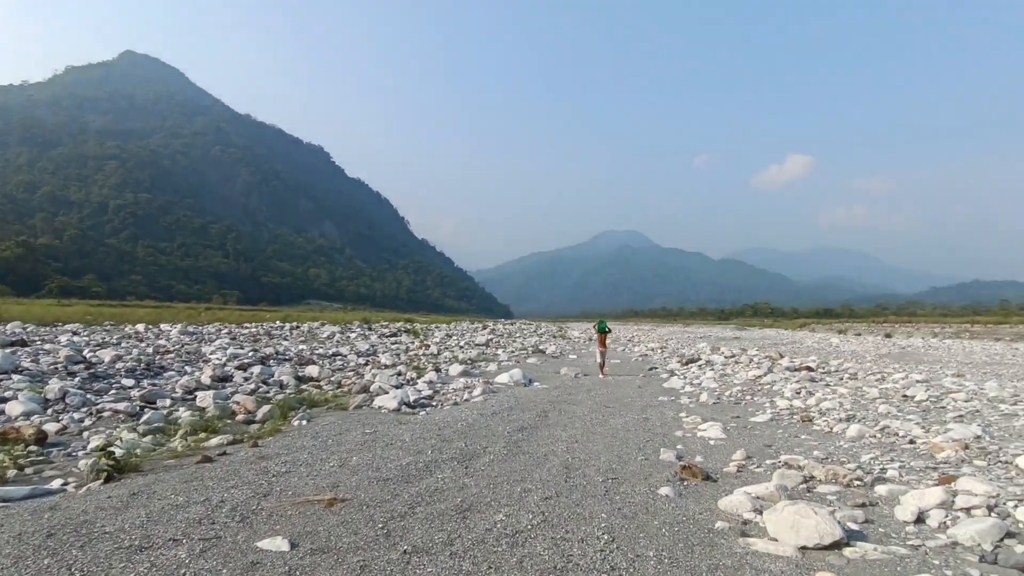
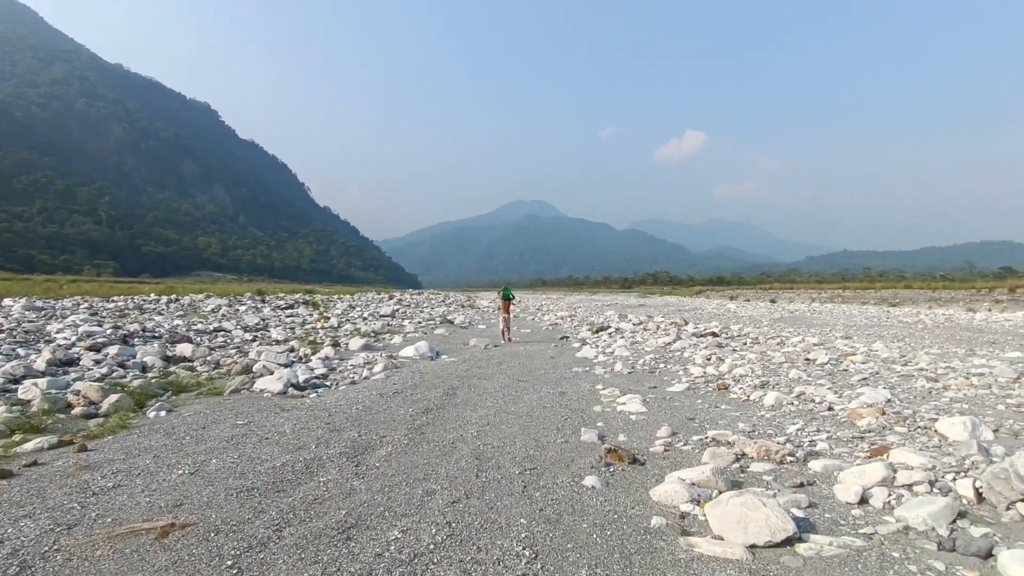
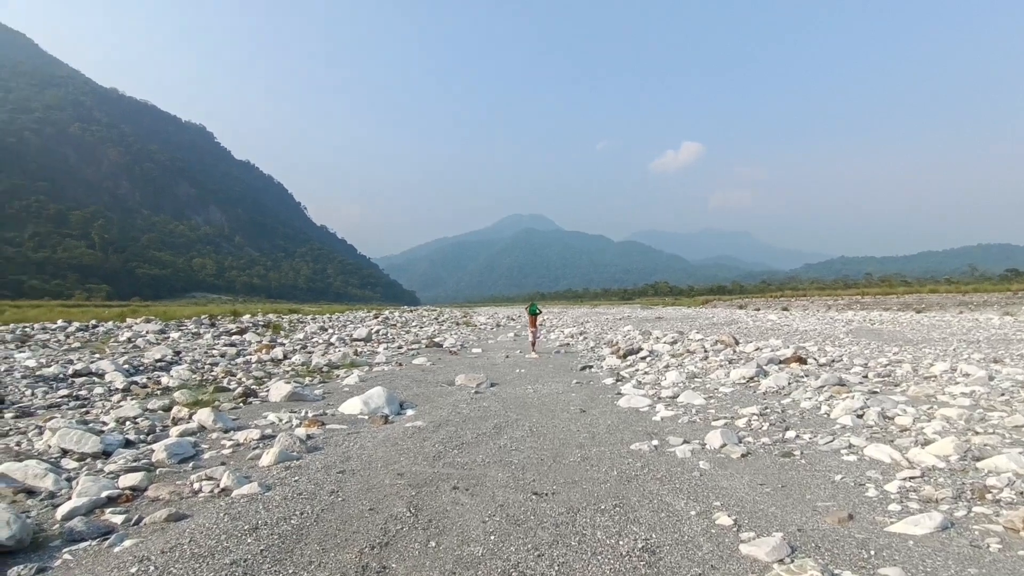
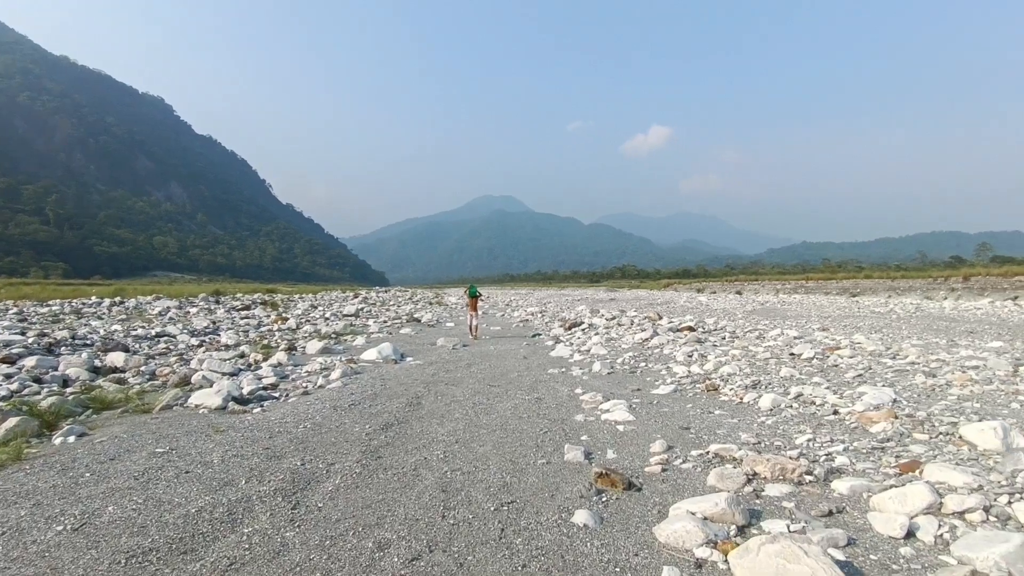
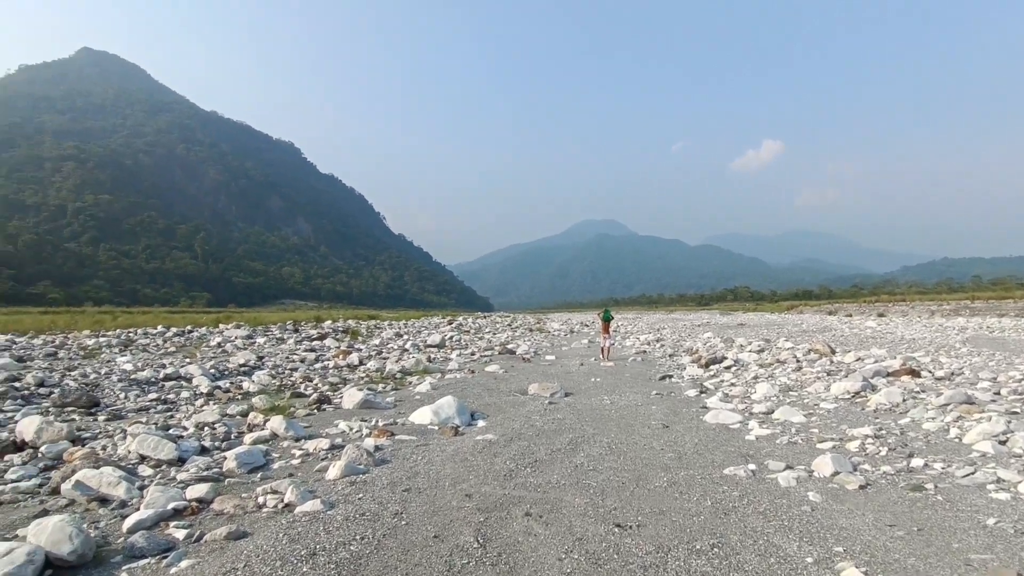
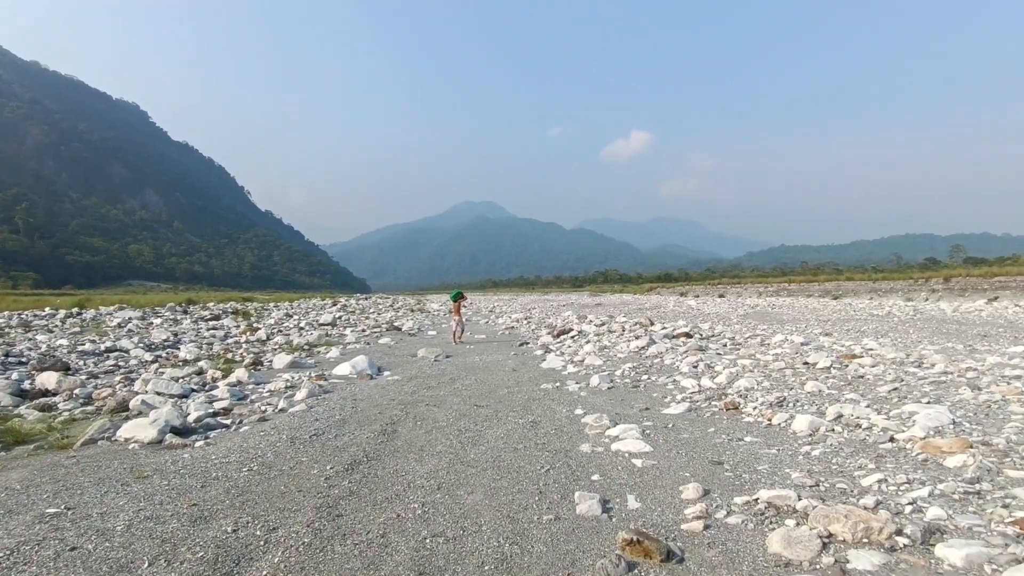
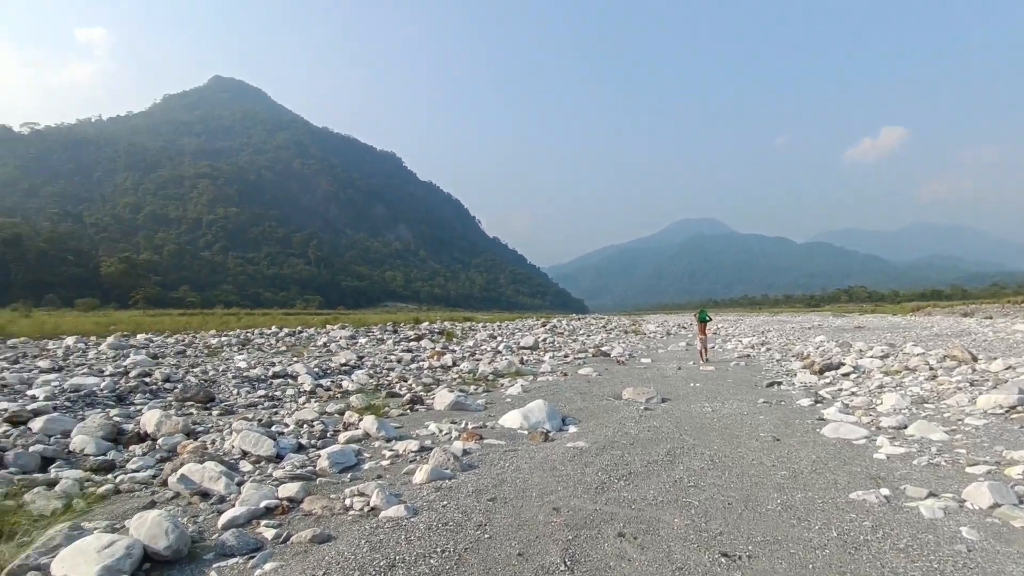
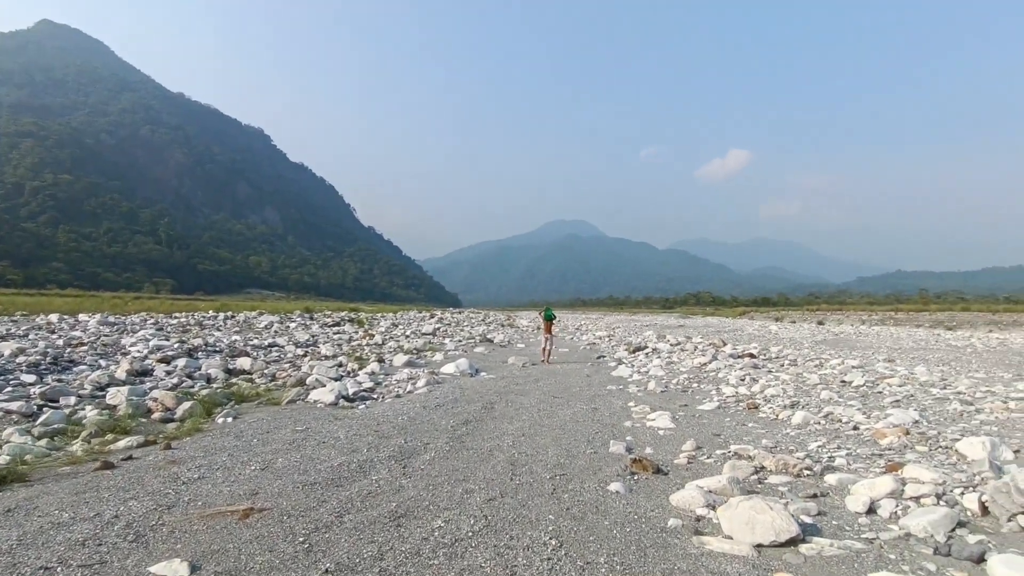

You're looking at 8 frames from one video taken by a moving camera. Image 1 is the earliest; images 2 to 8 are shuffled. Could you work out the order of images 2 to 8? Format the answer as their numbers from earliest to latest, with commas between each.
8, 2, 4, 6, 3, 5, 7
